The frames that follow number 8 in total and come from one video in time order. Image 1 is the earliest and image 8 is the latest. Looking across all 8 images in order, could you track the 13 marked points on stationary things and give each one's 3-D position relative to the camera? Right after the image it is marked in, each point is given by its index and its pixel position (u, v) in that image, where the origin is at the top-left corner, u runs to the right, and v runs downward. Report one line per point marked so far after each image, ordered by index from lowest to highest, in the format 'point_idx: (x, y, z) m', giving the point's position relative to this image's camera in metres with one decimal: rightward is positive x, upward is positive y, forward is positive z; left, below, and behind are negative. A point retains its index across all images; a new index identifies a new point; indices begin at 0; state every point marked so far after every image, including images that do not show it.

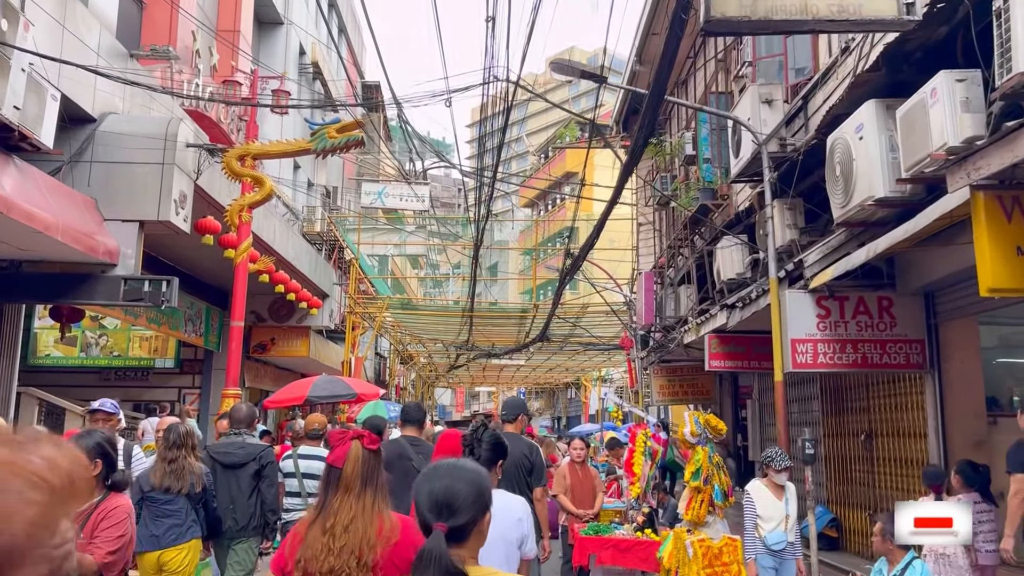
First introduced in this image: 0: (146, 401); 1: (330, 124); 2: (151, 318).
0: (-7.2, -2.3, +16.7) m
1: (-2.5, +2.2, +11.2) m
2: (-5.8, -0.5, +13.7) m
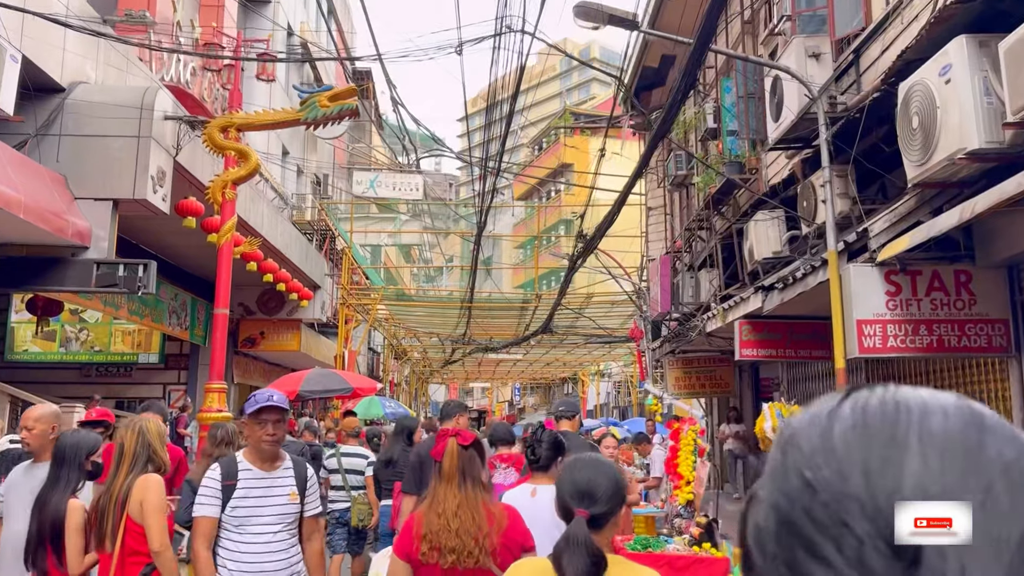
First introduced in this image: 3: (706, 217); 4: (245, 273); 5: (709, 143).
0: (-7.1, -2.1, +15.7) m
1: (-2.3, +2.4, +10.2) m
2: (-5.7, -0.3, +12.7) m
3: (+2.8, +1.0, +12.1) m
4: (-5.3, +0.3, +16.5) m
5: (+2.9, +2.1, +11.9) m
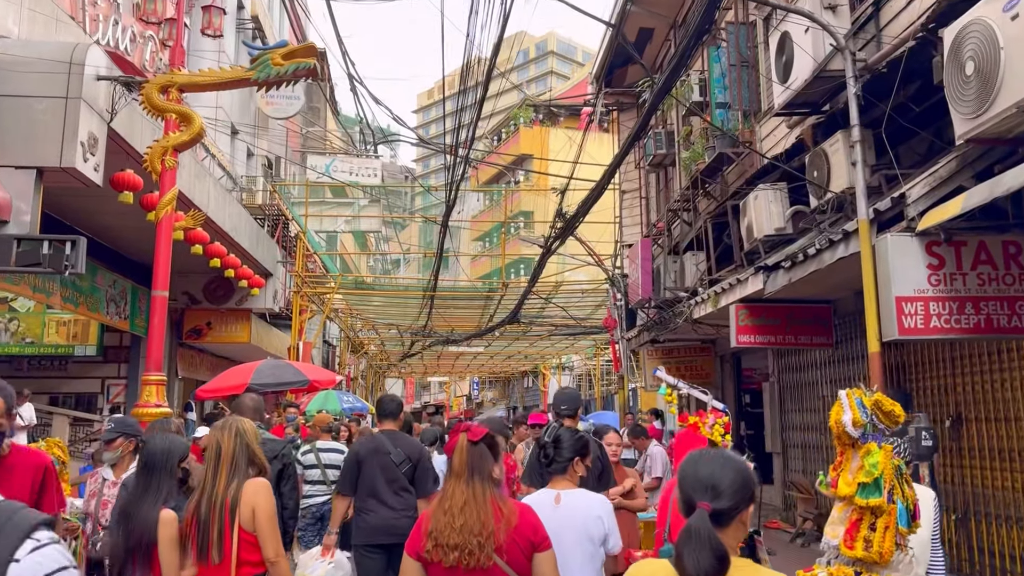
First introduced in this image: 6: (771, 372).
0: (-7.7, -1.8, +14.5) m
1: (-2.6, +2.7, +9.2) m
2: (-6.1, -0.1, +11.5) m
3: (+2.4, +1.2, +11.3) m
4: (-5.9, +0.5, +15.3) m
5: (+2.5, +2.3, +11.2) m
6: (+3.4, -1.1, +10.9) m
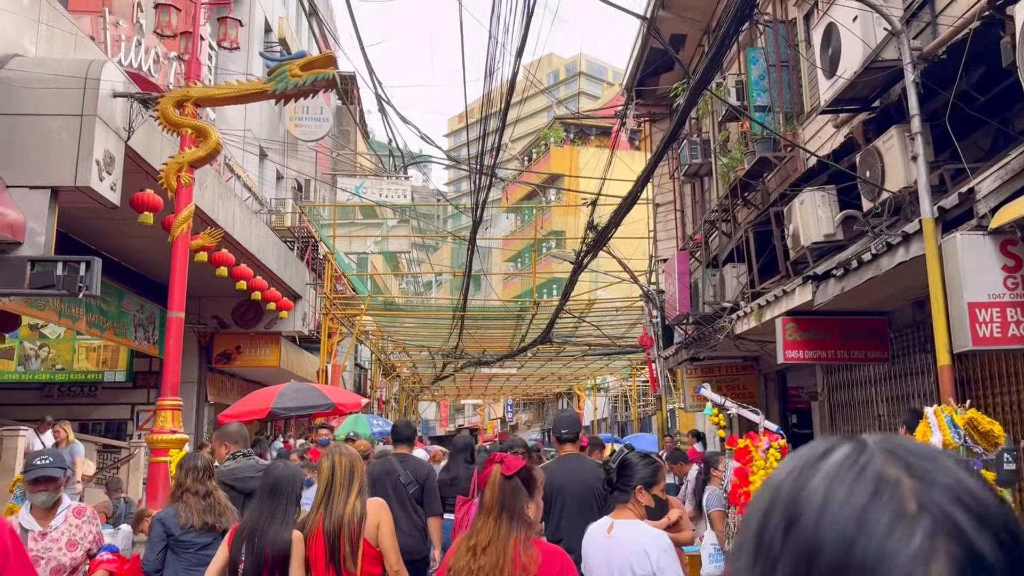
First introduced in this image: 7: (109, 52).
0: (-7.1, -2.3, +14.2) m
1: (-2.3, +2.4, +8.9) m
2: (-5.7, -0.4, +11.2) m
3: (+2.8, +1.1, +10.8) m
4: (-5.3, +0.1, +15.0) m
5: (+2.8, +2.1, +10.7) m
6: (+3.8, -1.3, +10.3) m
7: (-5.1, +3.0, +10.5) m
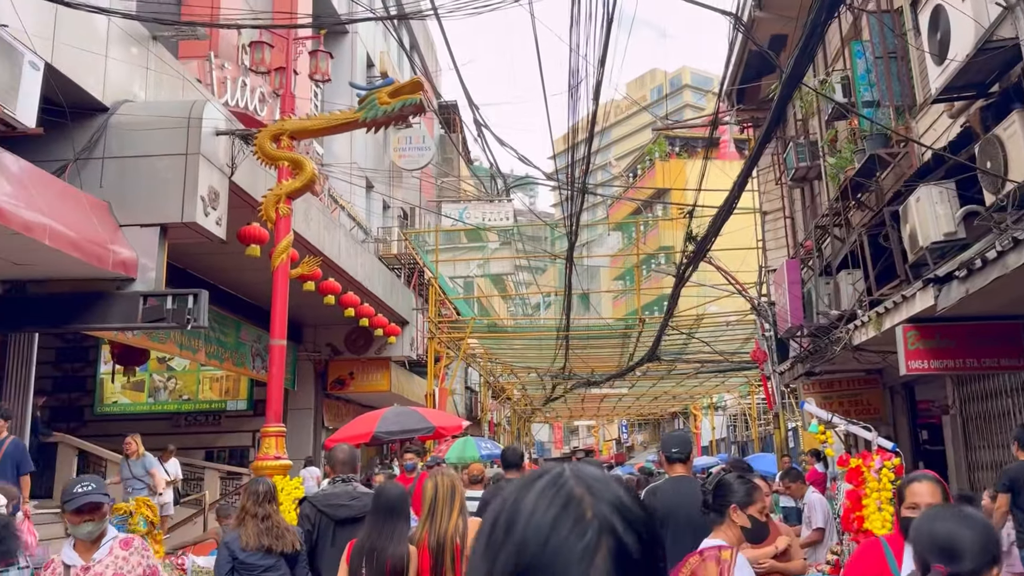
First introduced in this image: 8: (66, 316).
0: (-5.2, -2.8, +14.8) m
1: (-1.4, +2.2, +9.0) m
2: (-4.3, -0.9, +11.7) m
3: (+4.0, +1.0, +10.2) m
4: (-3.4, -0.4, +15.4) m
5: (+4.0, +2.0, +10.1) m
6: (+5.0, -1.3, +9.5) m
7: (-3.9, +2.6, +10.9) m
8: (-4.1, -0.3, +7.6) m
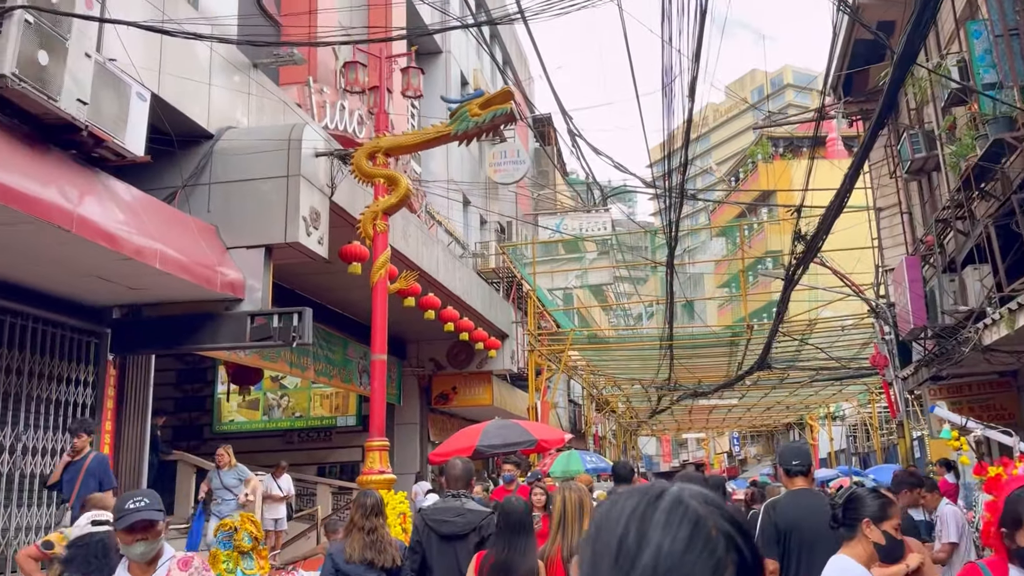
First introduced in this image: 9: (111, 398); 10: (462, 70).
0: (-3.3, -3.2, +15.1) m
1: (-0.4, +2.0, +9.0) m
2: (-2.8, -1.2, +12.0) m
3: (+5.1, +1.0, +9.5) m
4: (-1.6, -0.7, +15.6) m
5: (+5.1, +2.1, +9.4) m
6: (+6.1, -1.2, +8.6) m
7: (-2.7, +2.3, +11.3) m
8: (-3.2, -0.5, +7.9) m
9: (-3.8, -1.1, +7.9) m
10: (-1.1, +4.7, +18.0) m
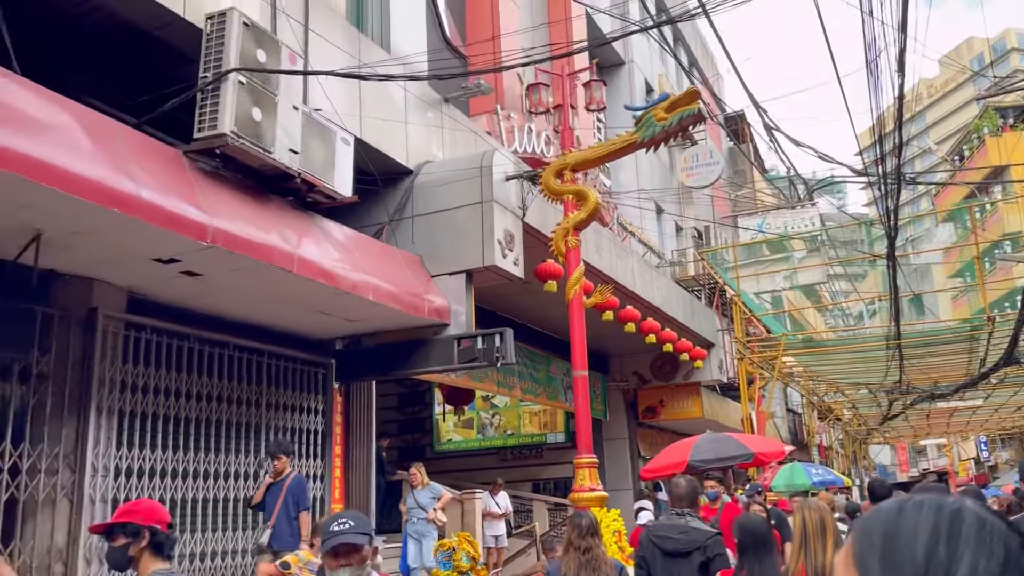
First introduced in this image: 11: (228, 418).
0: (+0.6, -3.5, +15.3) m
1: (+1.5, +1.9, +8.8) m
2: (+0.2, -1.5, +12.2) m
3: (+7.1, +1.3, +7.9) m
4: (+2.2, -0.9, +15.4) m
5: (+7.0, +2.3, +7.9) m
6: (+8.0, -0.8, +6.8) m
7: (-0.1, +2.0, +11.5) m
8: (-1.2, -0.8, +8.4) m
9: (-1.8, -1.4, +8.5) m
10: (+2.9, +4.5, +17.8) m
11: (-2.4, -1.1, +7.1) m
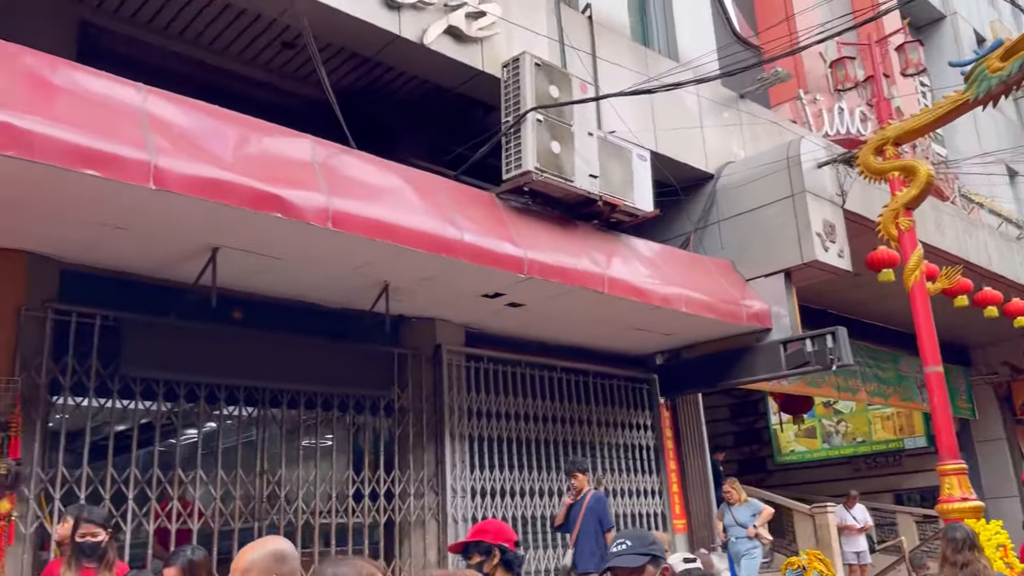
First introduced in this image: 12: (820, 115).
0: (+6.6, -3.4, +13.8) m
1: (+4.4, +2.2, +7.6) m
2: (+4.8, -1.4, +11.2) m
3: (+9.3, +2.2, +4.7) m
4: (+7.8, -0.6, +13.4) m
5: (+9.0, +3.2, +4.8) m
6: (+10.0, +0.2, +3.3) m
7: (+3.9, +2.1, +10.8) m
8: (+2.0, -0.9, +8.1) m
9: (+1.6, -1.6, +8.4) m
10: (+8.7, +4.9, +15.6) m
11: (+0.5, -1.3, +7.4) m
12: (+4.0, +2.2, +10.7) m
